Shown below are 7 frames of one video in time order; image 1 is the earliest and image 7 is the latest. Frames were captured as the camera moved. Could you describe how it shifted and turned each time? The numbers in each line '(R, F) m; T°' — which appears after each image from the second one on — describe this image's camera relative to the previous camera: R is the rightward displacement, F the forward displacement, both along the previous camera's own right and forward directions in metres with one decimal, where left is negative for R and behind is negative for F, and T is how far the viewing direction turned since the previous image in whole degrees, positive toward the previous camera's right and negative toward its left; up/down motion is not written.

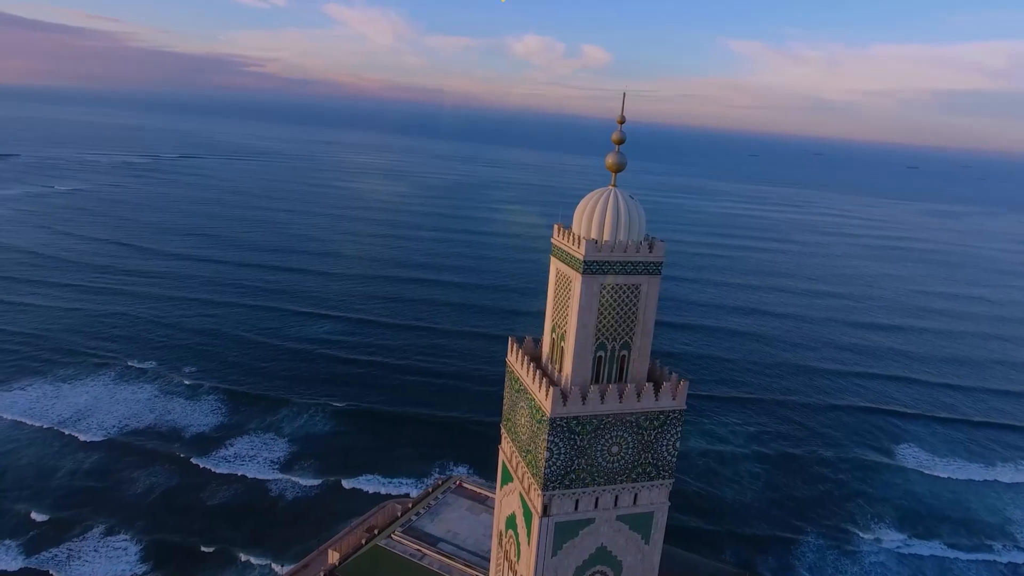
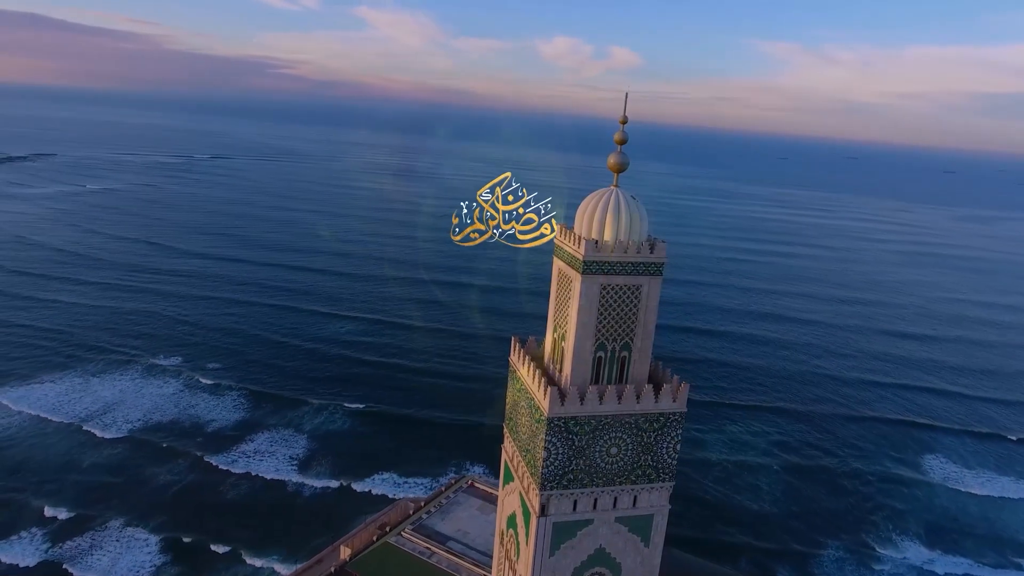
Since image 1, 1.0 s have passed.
(+0.3, 0.0) m; -2°
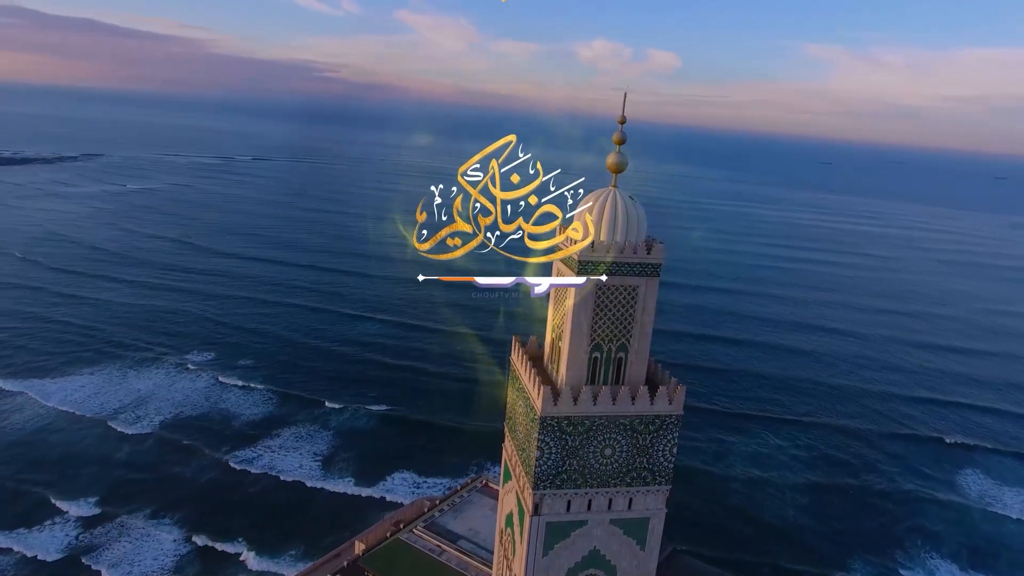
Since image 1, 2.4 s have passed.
(+0.4, 0.0) m; -3°
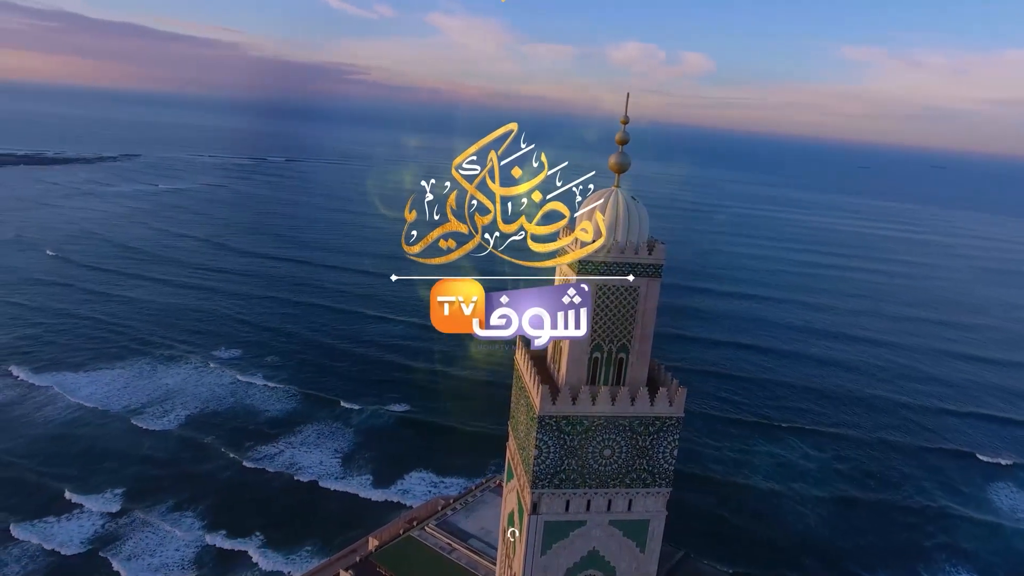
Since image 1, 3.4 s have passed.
(+0.3, 0.0) m; -2°
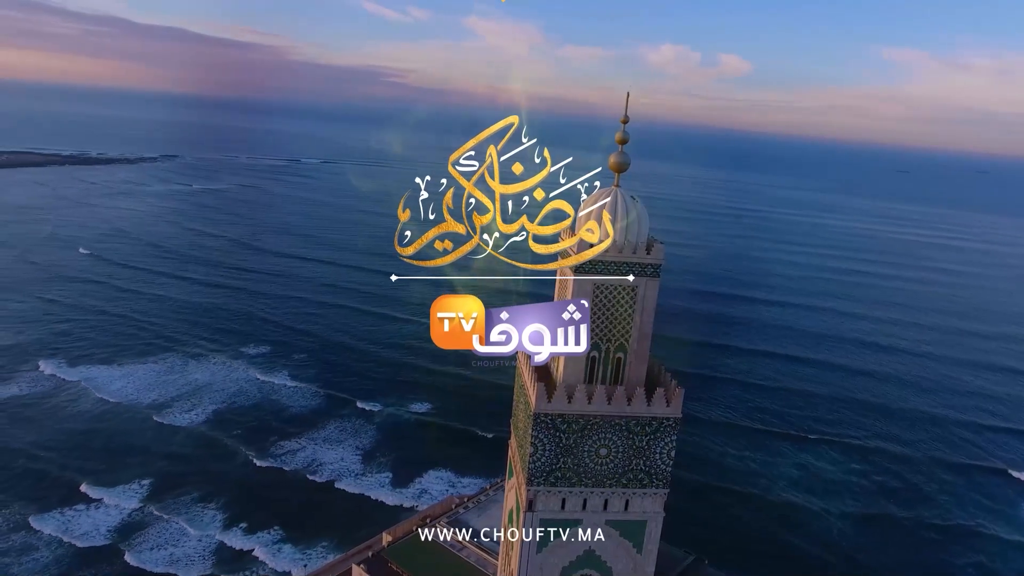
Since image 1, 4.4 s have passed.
(+0.3, 0.0) m; -2°
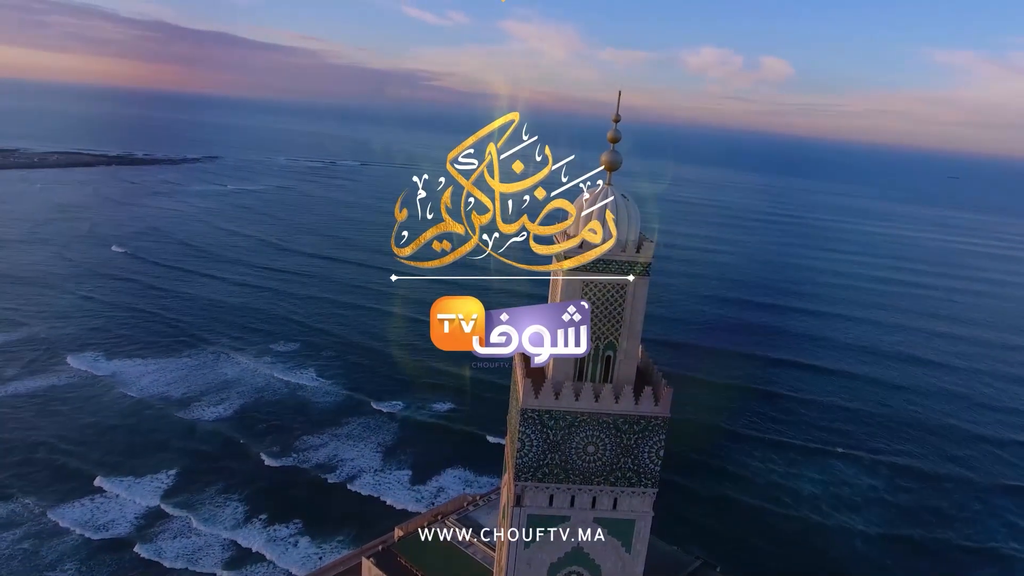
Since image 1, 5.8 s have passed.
(+0.5, -0.1) m; -2°
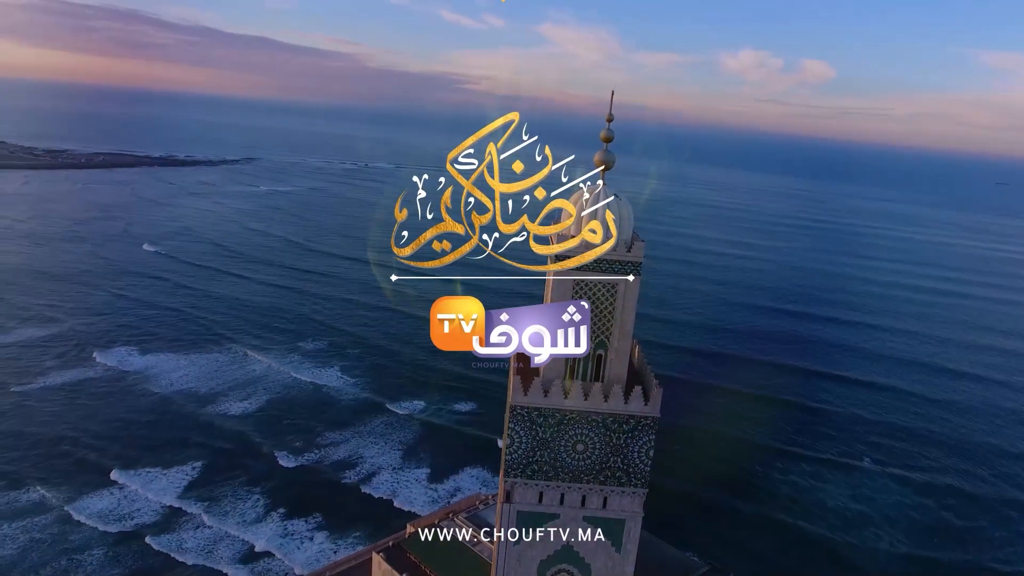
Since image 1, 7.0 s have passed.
(+0.4, -0.1) m; -2°
